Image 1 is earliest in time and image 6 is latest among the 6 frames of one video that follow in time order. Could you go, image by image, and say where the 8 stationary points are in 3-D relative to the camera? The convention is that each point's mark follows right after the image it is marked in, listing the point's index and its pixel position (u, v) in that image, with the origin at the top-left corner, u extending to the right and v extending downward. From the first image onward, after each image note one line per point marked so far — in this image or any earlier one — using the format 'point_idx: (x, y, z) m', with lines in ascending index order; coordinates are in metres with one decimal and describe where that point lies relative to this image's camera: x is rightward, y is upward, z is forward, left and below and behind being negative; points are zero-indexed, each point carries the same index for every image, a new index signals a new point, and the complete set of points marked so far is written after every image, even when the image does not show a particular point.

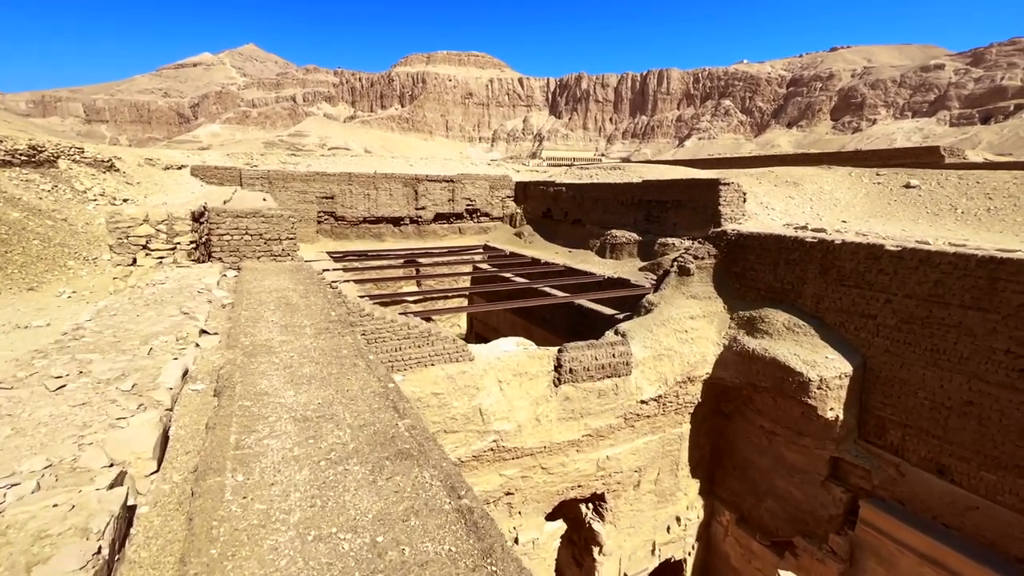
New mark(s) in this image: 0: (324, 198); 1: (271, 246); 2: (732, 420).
0: (-4.3, +2.1, +12.6) m
1: (-2.5, +0.4, +5.7) m
2: (+3.1, -1.9, +7.8) m
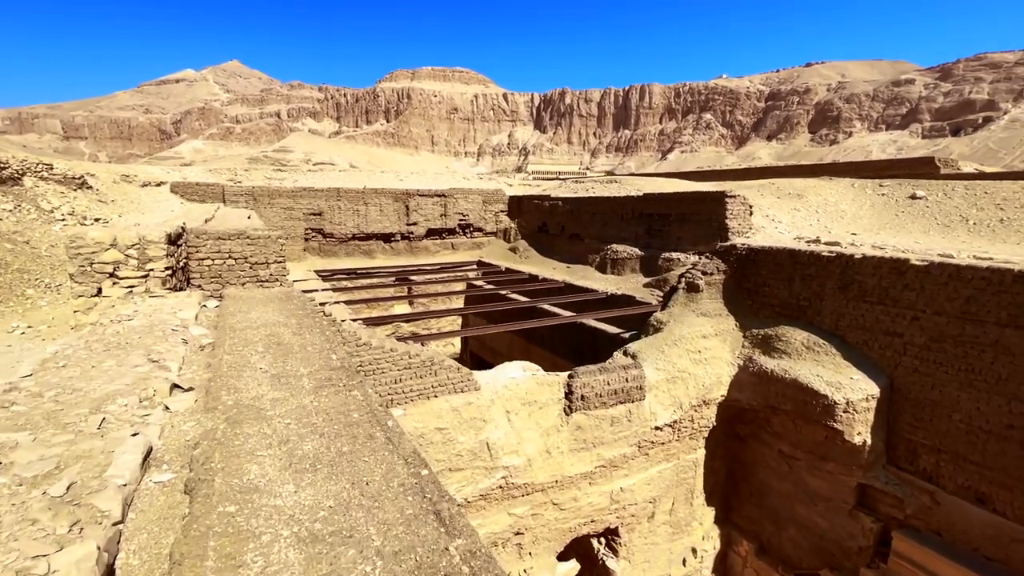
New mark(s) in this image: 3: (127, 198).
0: (-4.5, +1.6, +12.1) m
1: (-2.4, +0.1, +5.3) m
2: (+3.2, -2.1, +7.4) m
3: (-6.2, +1.5, +8.8) m
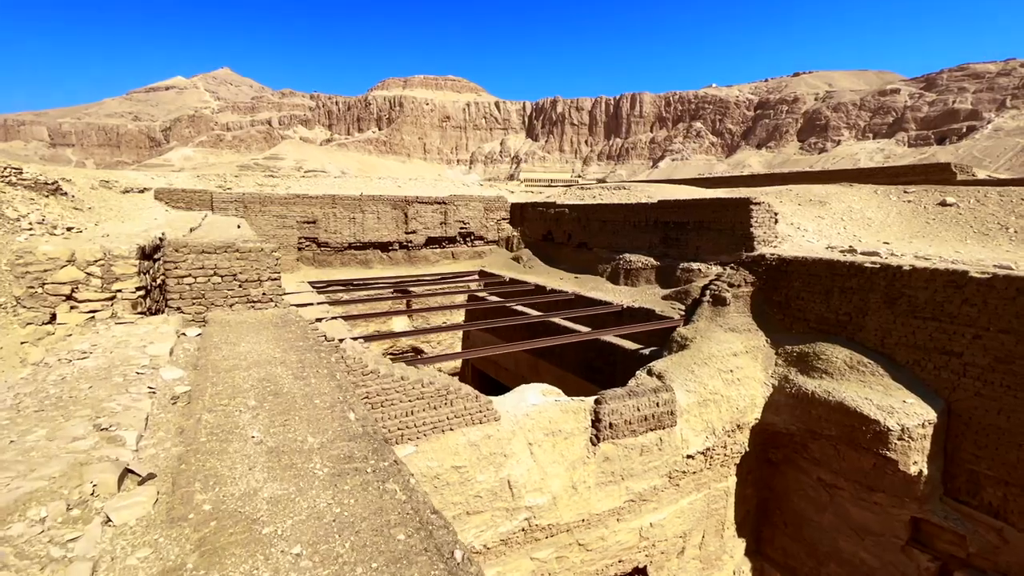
0: (-4.4, +1.4, +11.4) m
1: (-2.2, 0.0, +4.6) m
2: (+3.4, -2.3, +6.8) m
3: (-6.1, +1.2, +8.1) m
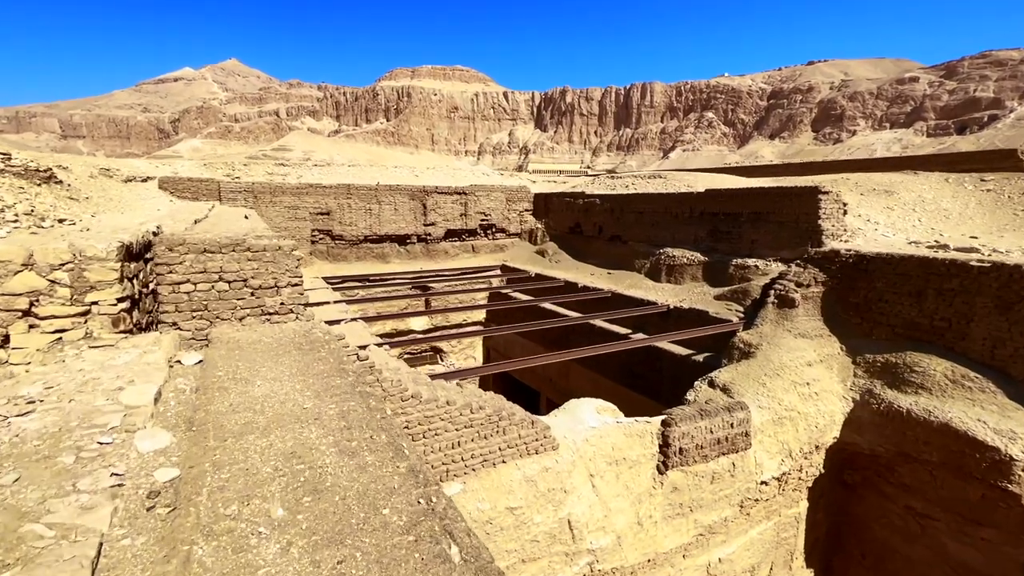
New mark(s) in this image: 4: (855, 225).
0: (-3.8, +1.5, +10.7) m
1: (-1.8, 0.0, +3.9) m
2: (+3.9, -2.3, +6.0) m
3: (-5.6, +1.3, +7.4) m
4: (+4.6, +0.8, +7.3) m
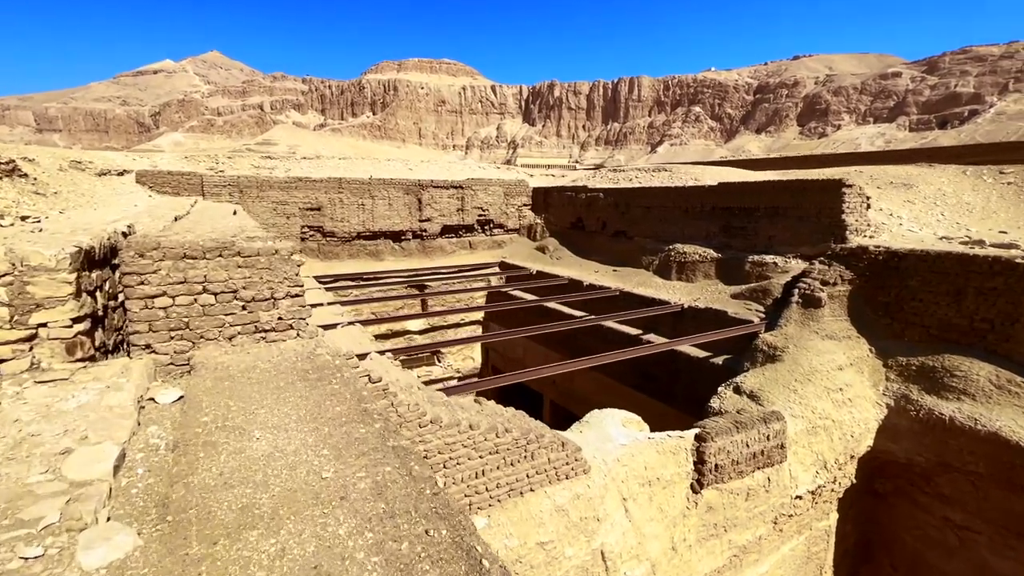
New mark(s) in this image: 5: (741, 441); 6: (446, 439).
0: (-3.8, +1.5, +10.2) m
1: (-1.6, -0.1, +3.4) m
2: (+4.0, -2.3, +5.7) m
3: (-5.5, +1.3, +6.8) m
4: (+4.7, +0.9, +7.0) m
5: (+1.8, -1.2, +4.4) m
6: (-0.4, -0.8, +2.9) m
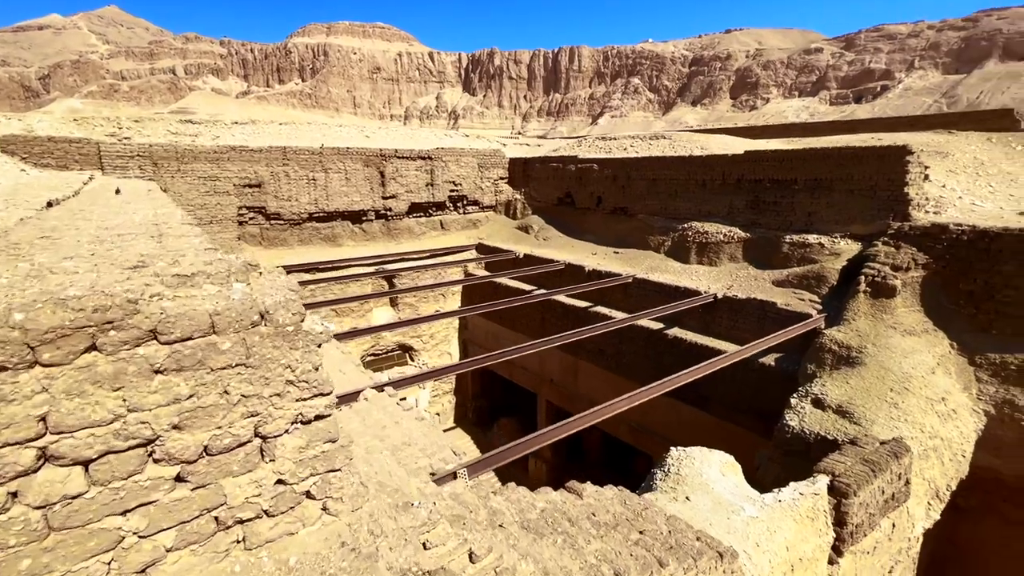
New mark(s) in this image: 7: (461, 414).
0: (-4.1, +1.6, +8.3) m
1: (-1.1, -0.2, +1.9) m
2: (+4.3, -2.1, +4.9) m
3: (-5.4, +1.1, +4.8) m
4: (+4.7, +1.1, +6.1) m
5: (+2.2, -1.2, +3.3) m
6: (+0.2, -0.9, +1.6) m
7: (-0.9, -2.2, +9.5) m
